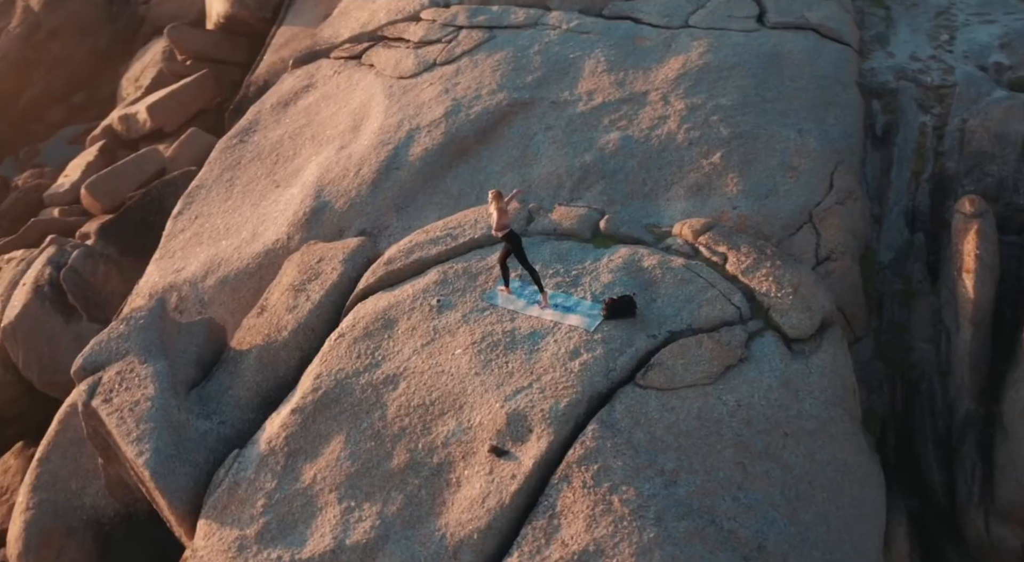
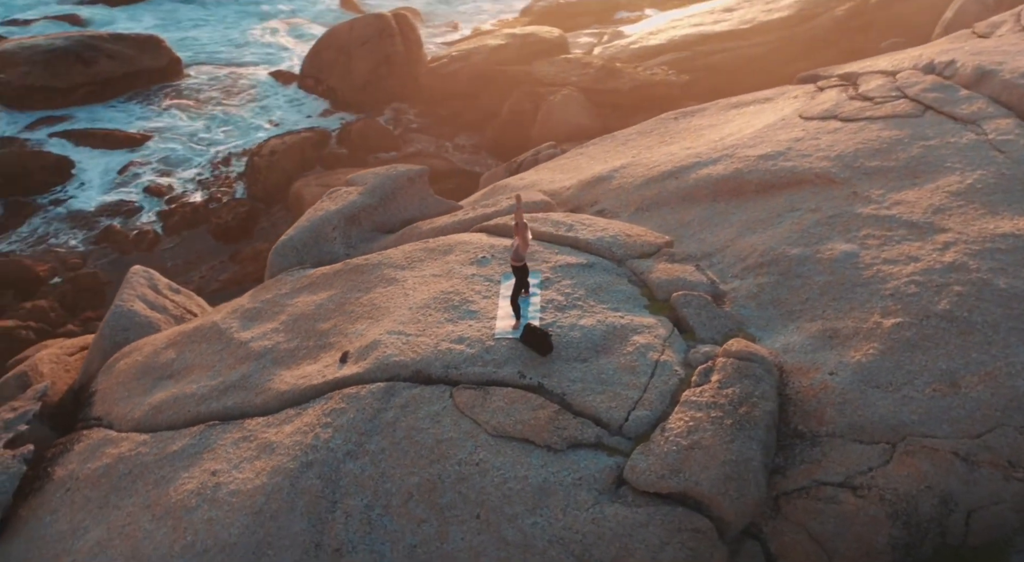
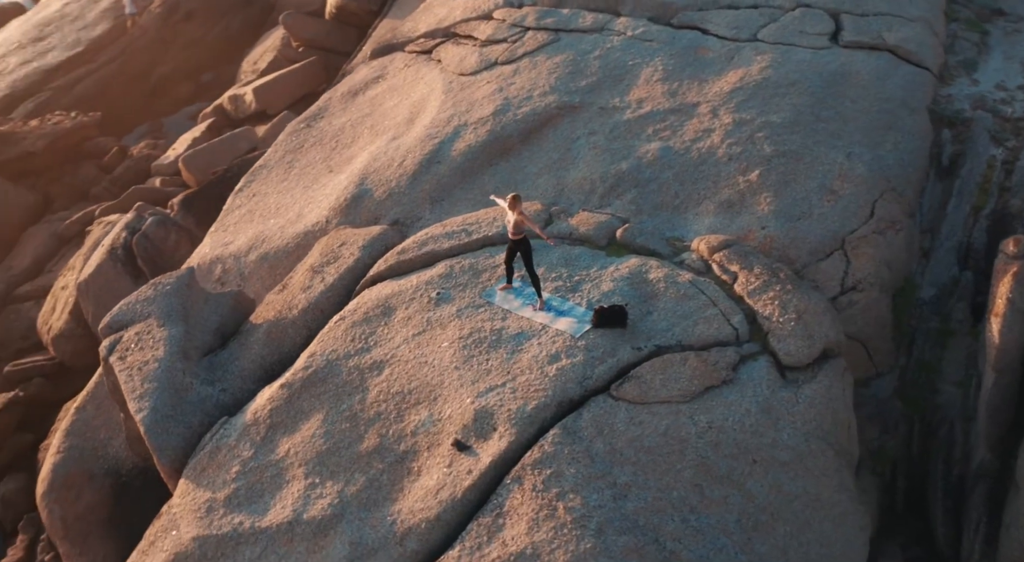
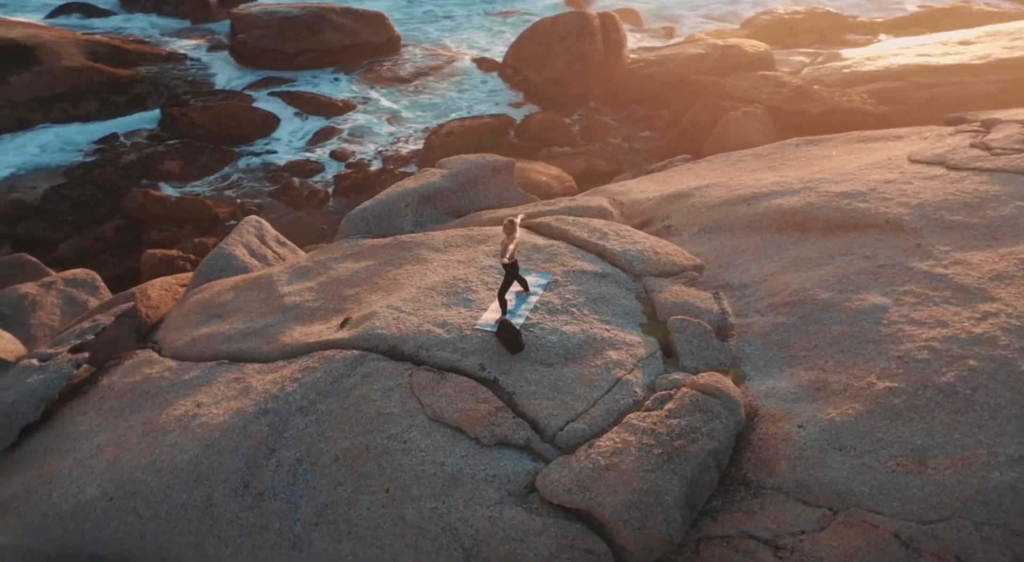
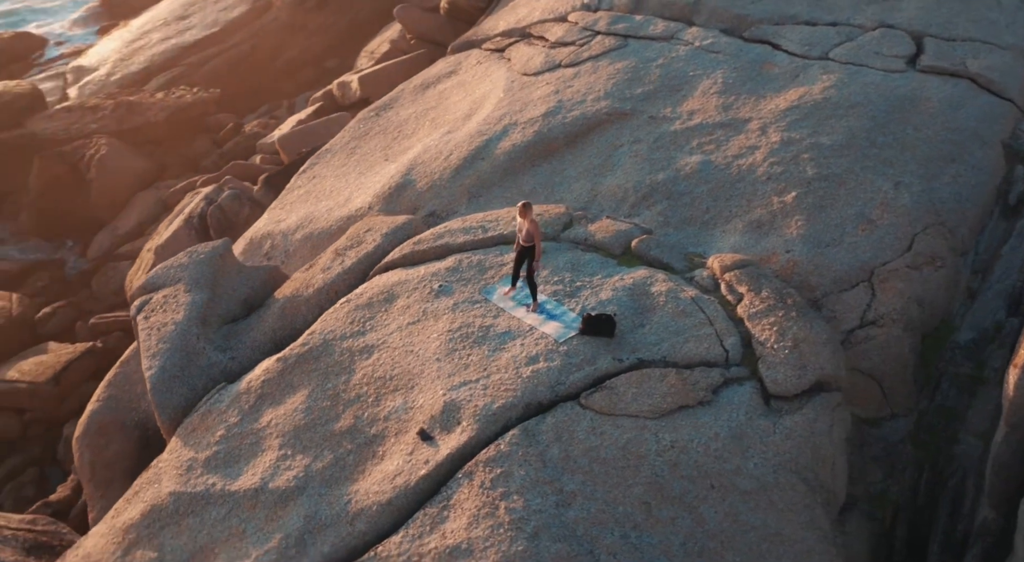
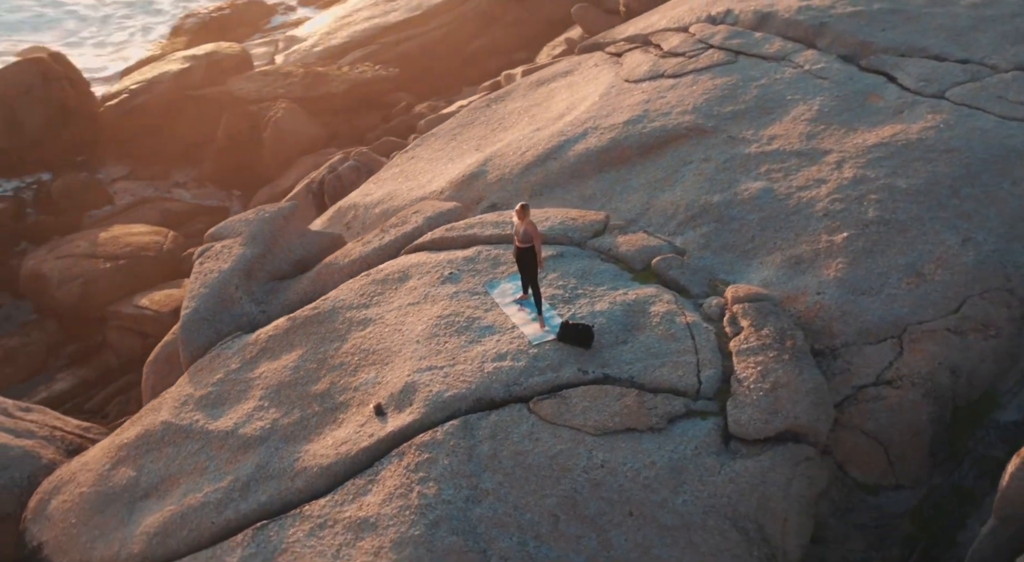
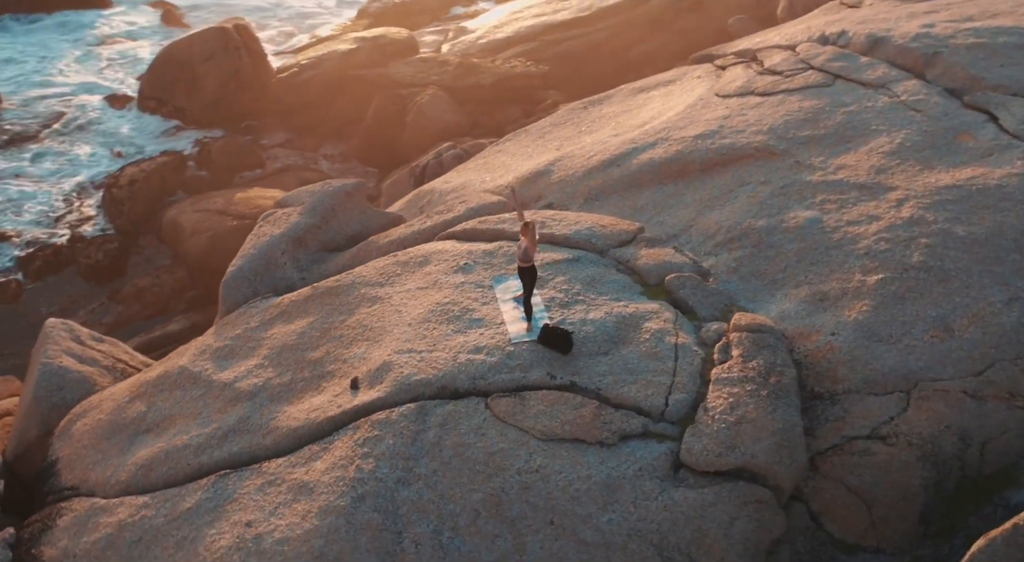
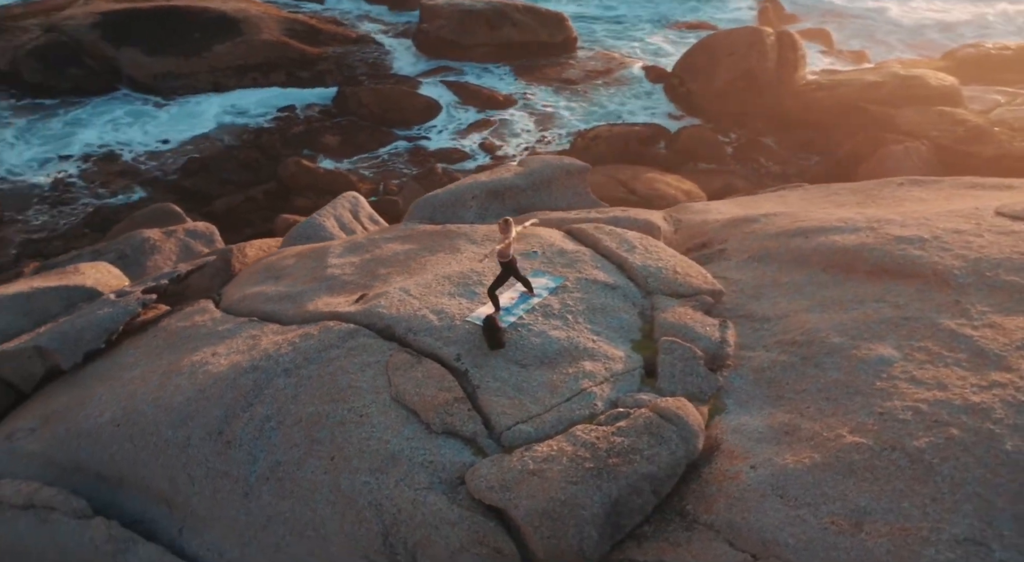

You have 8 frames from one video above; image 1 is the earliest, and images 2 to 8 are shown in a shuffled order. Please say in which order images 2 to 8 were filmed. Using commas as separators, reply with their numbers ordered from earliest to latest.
3, 5, 6, 7, 2, 4, 8
